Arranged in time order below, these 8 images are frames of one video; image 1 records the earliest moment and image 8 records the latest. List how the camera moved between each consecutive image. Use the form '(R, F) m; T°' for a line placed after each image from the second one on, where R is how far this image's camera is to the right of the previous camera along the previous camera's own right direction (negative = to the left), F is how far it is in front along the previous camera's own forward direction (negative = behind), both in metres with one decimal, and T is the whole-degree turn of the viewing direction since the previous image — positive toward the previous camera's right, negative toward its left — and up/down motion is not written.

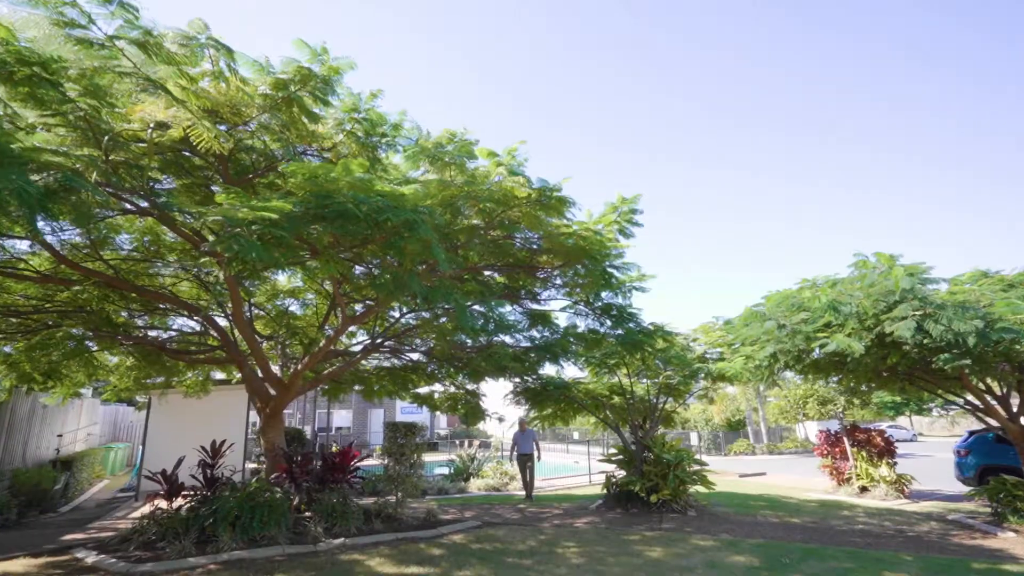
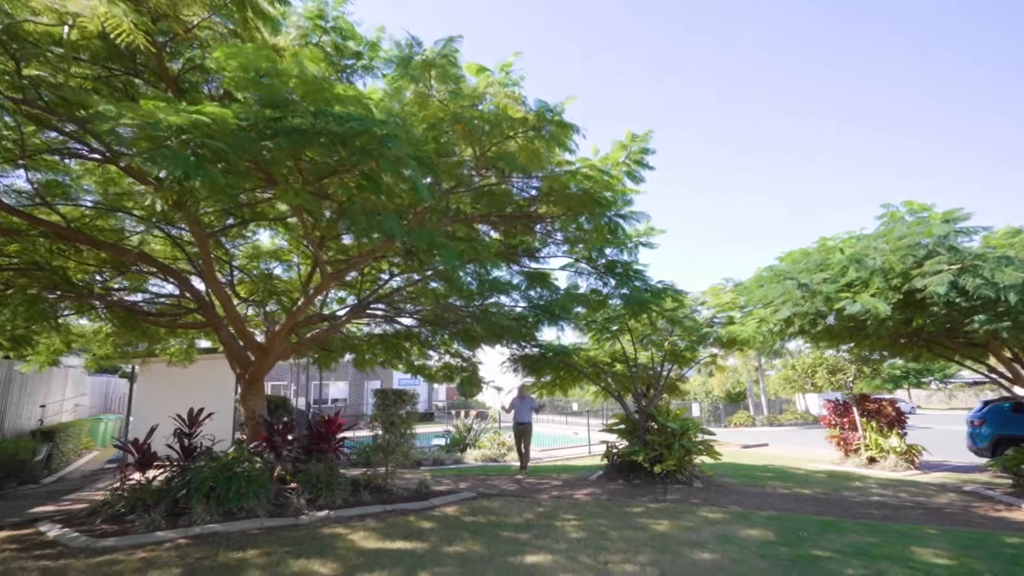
(0.0, +0.7) m; 0°
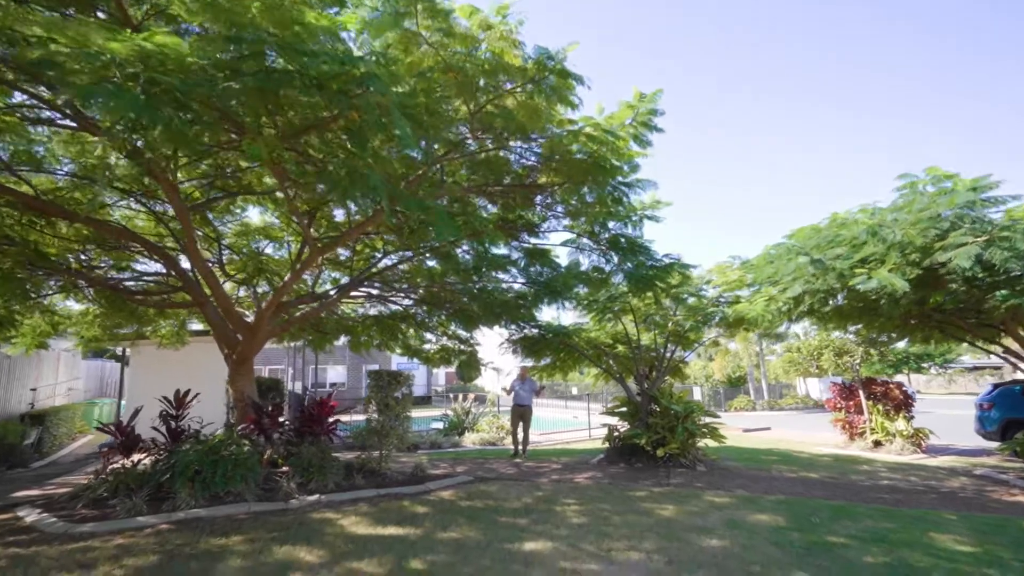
(0.0, +0.4) m; 0°
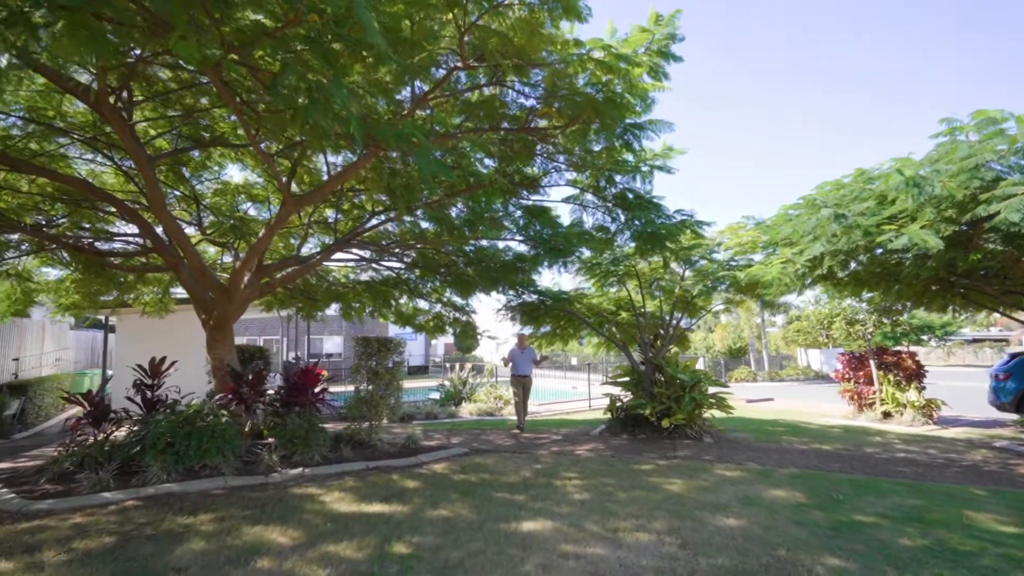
(0.0, +0.6) m; 0°
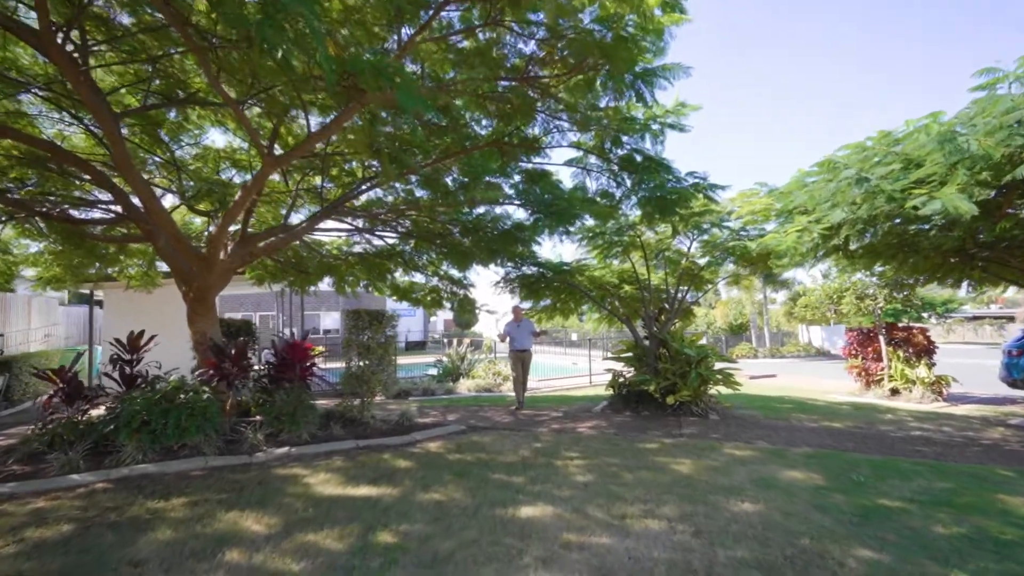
(0.0, +0.4) m; 0°
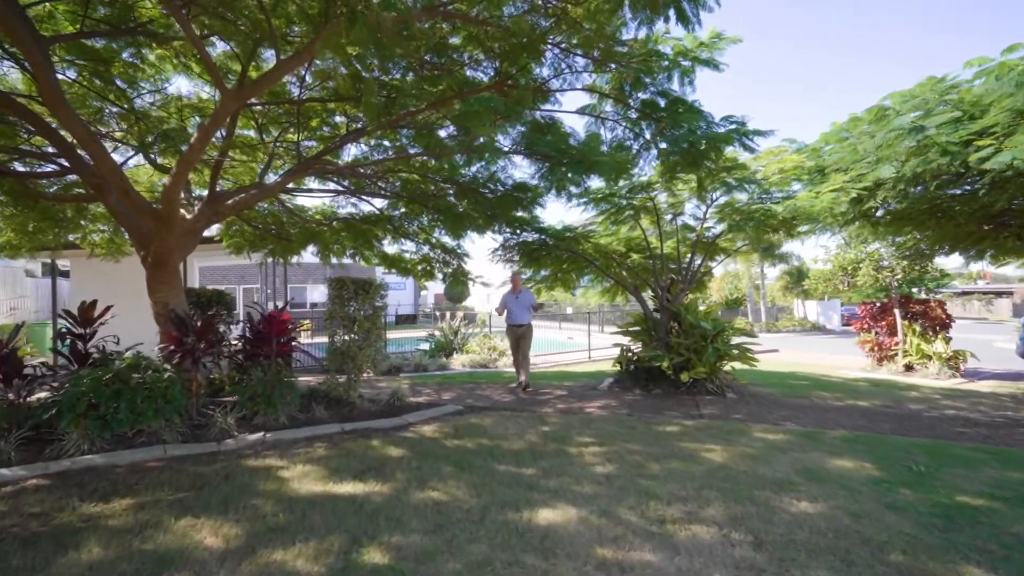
(-0.2, +0.8) m; +1°
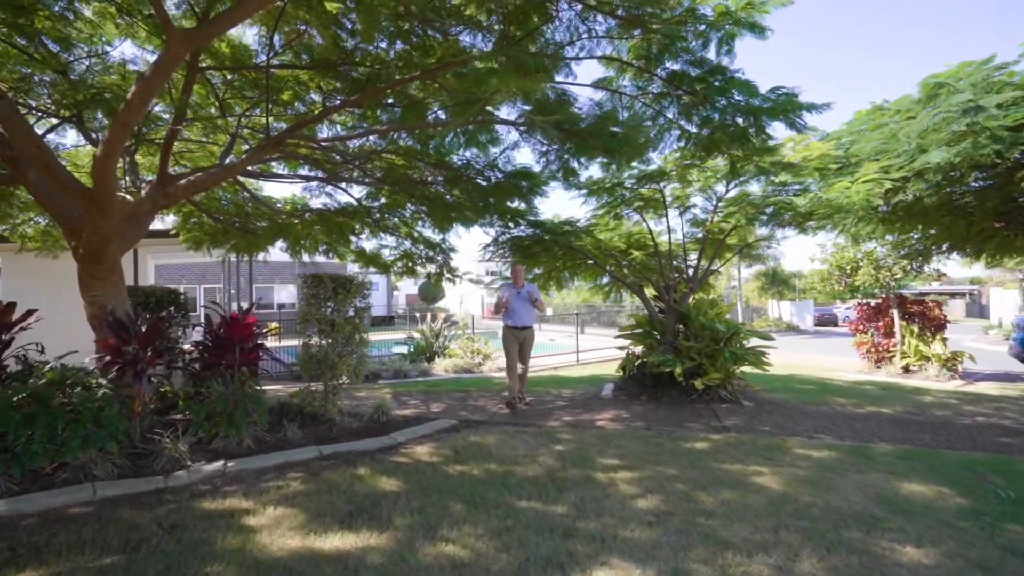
(-0.4, +0.9) m; +3°
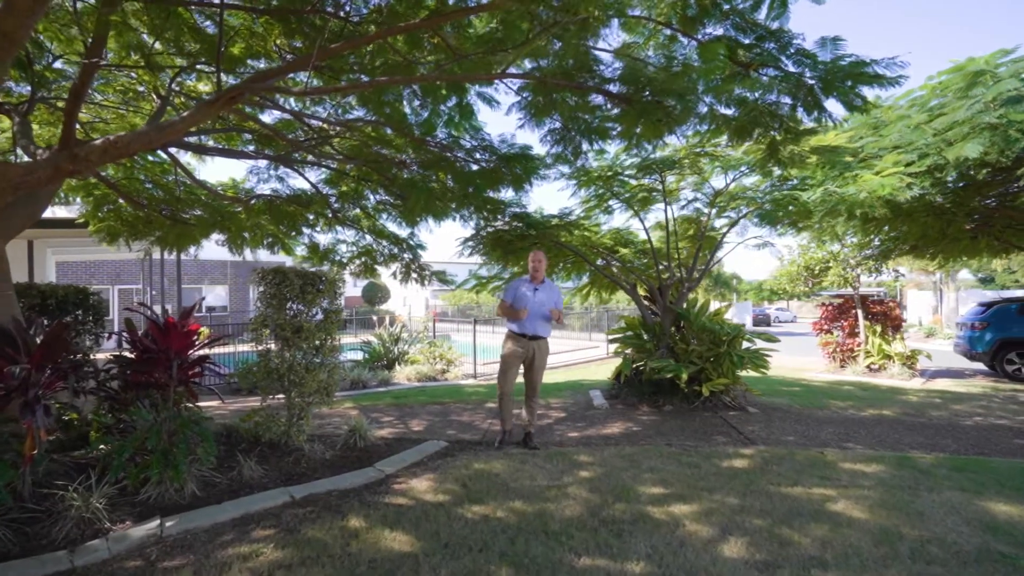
(-0.6, +1.0) m; +6°
